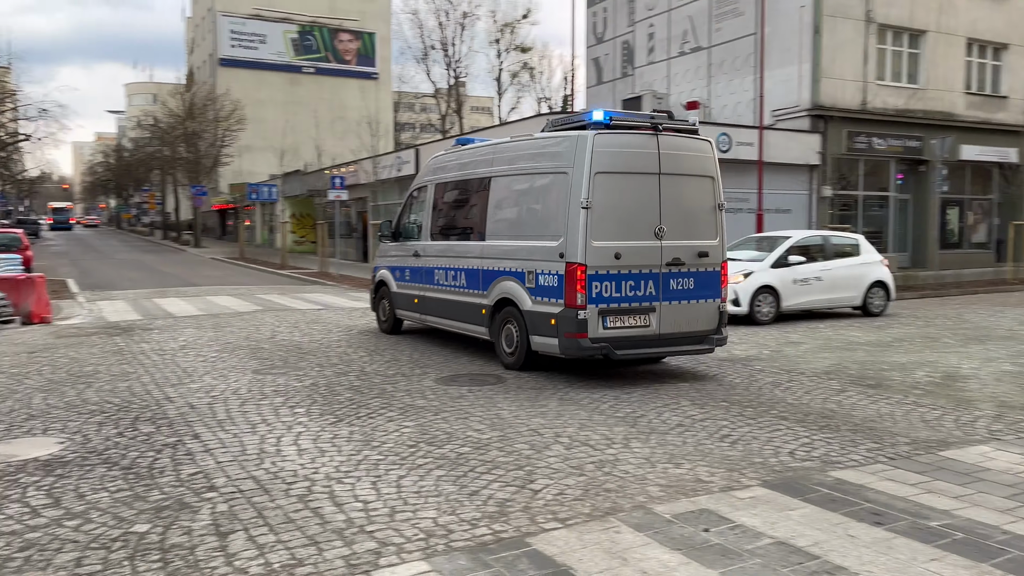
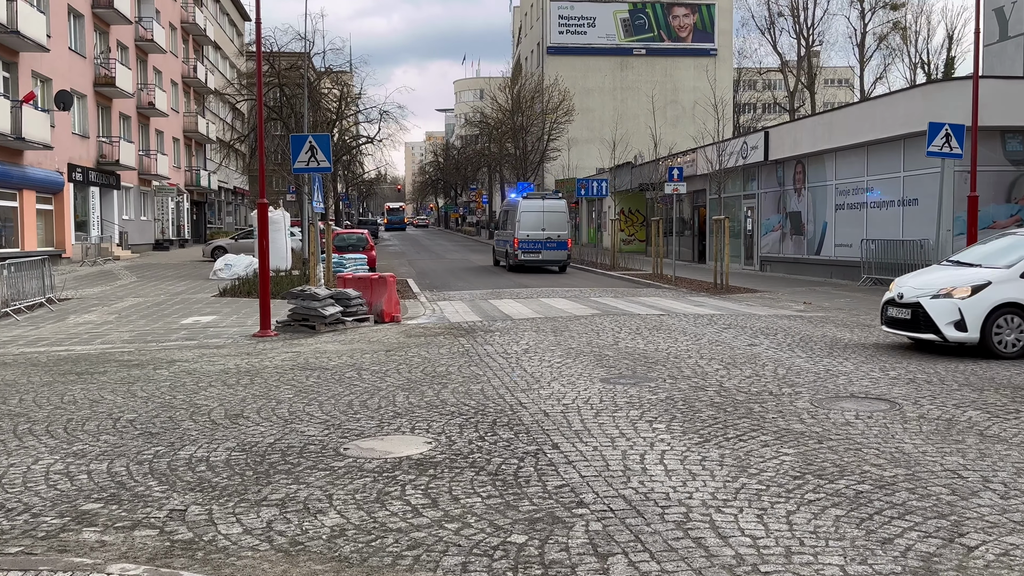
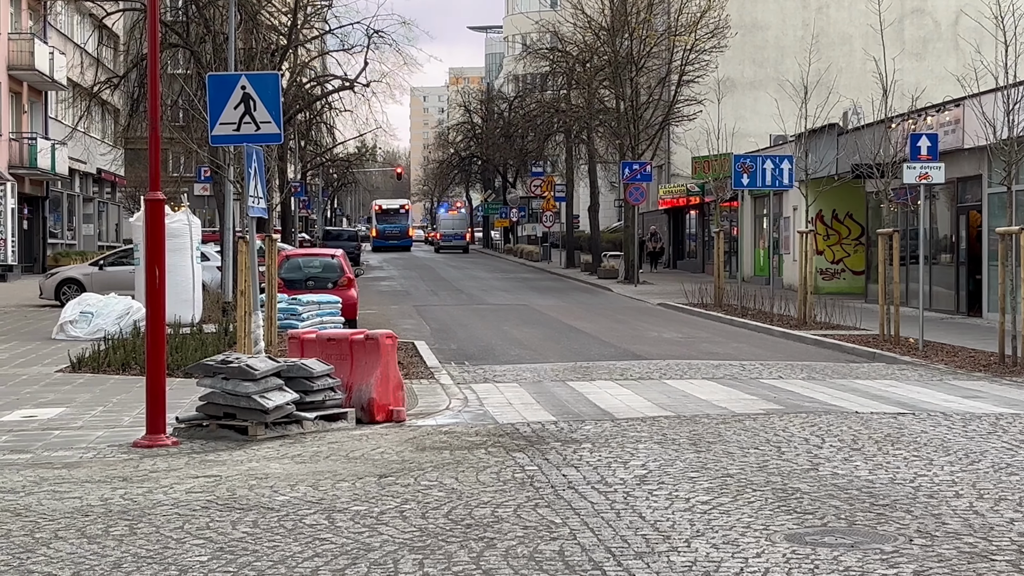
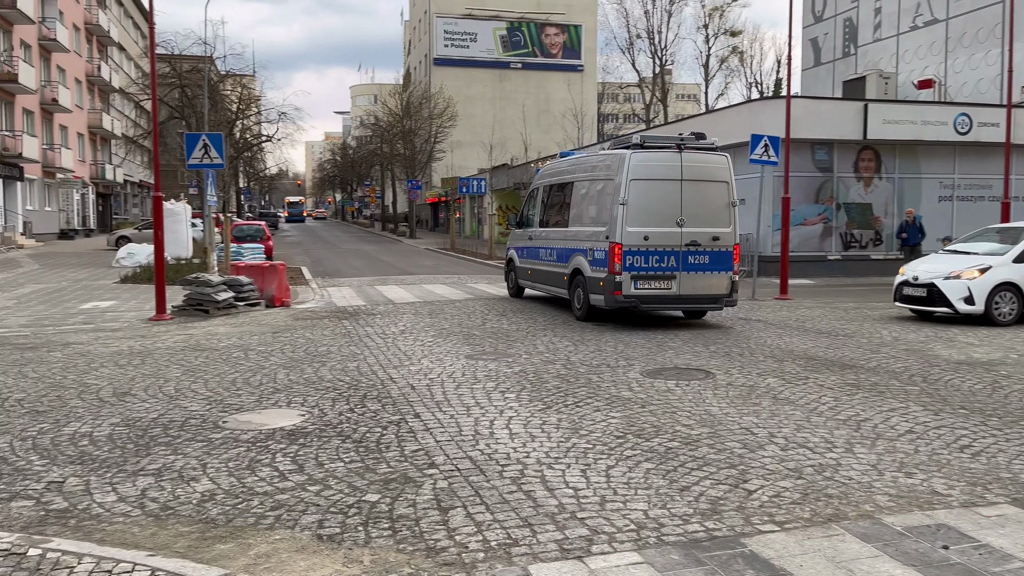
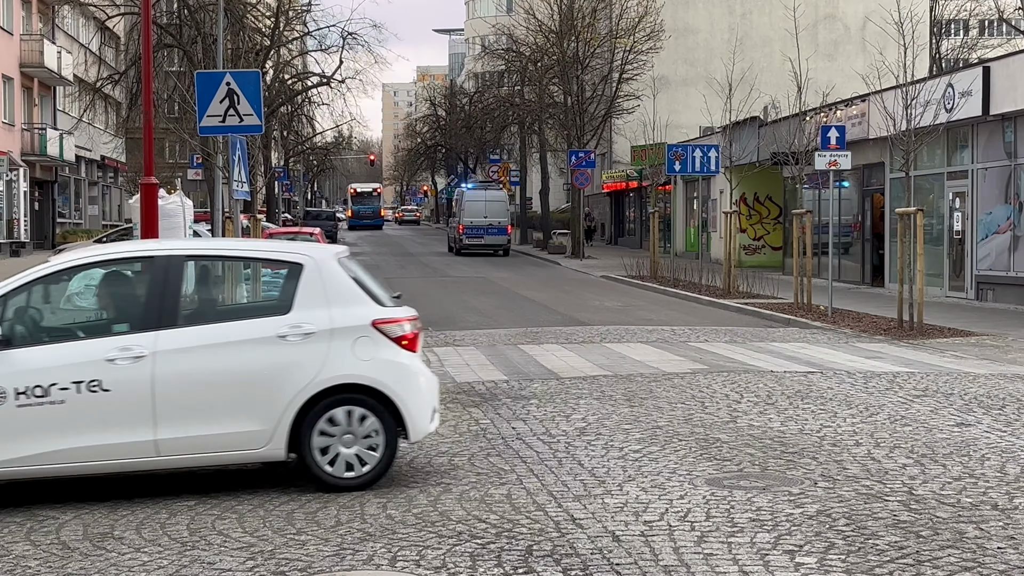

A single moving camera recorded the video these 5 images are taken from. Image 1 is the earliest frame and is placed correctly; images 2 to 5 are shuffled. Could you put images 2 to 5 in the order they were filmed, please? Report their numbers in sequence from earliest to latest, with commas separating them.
4, 2, 5, 3
